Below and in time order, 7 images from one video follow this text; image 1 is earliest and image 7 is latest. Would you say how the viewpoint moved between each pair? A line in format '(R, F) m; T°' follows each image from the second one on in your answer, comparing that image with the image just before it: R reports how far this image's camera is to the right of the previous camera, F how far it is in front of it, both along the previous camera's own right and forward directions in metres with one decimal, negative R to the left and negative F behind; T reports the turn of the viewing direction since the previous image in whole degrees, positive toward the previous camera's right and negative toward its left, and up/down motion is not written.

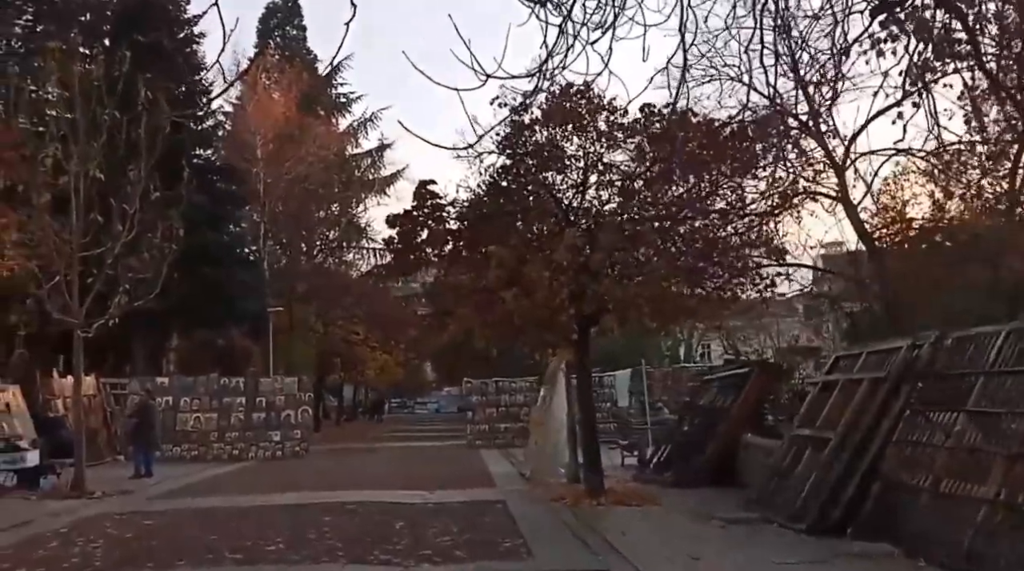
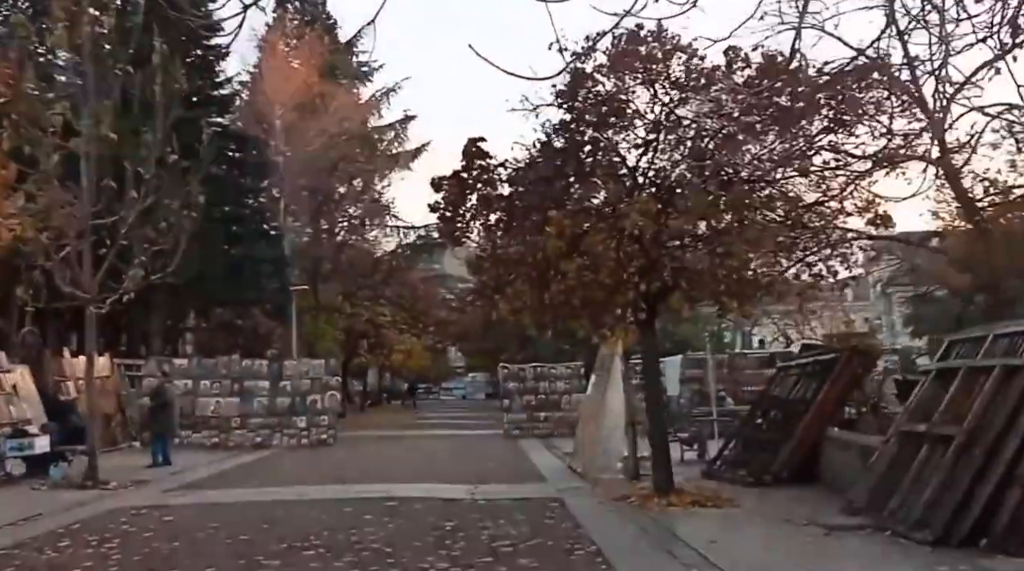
(-0.5, +1.6) m; -1°
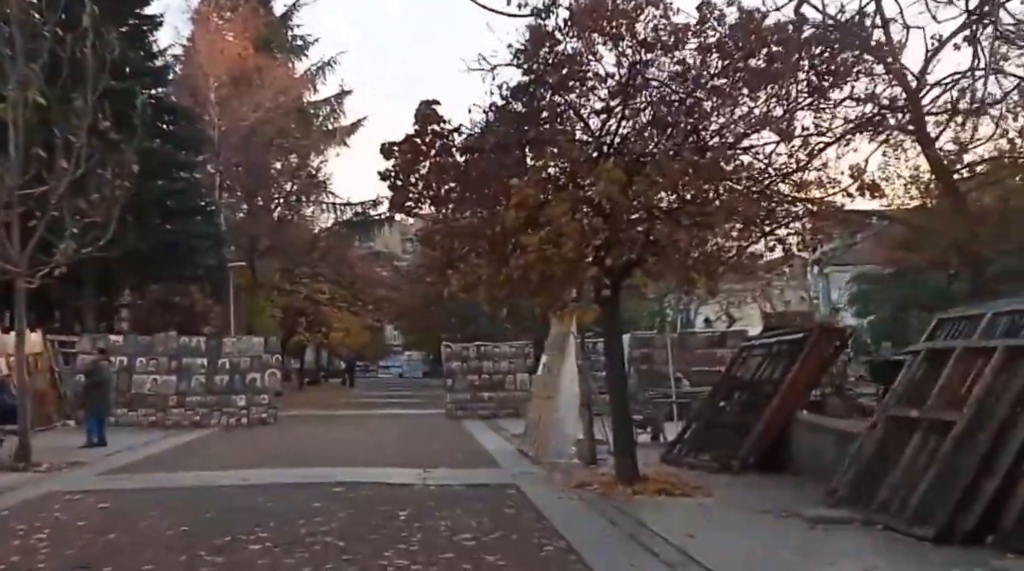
(-0.3, +0.7) m; +3°
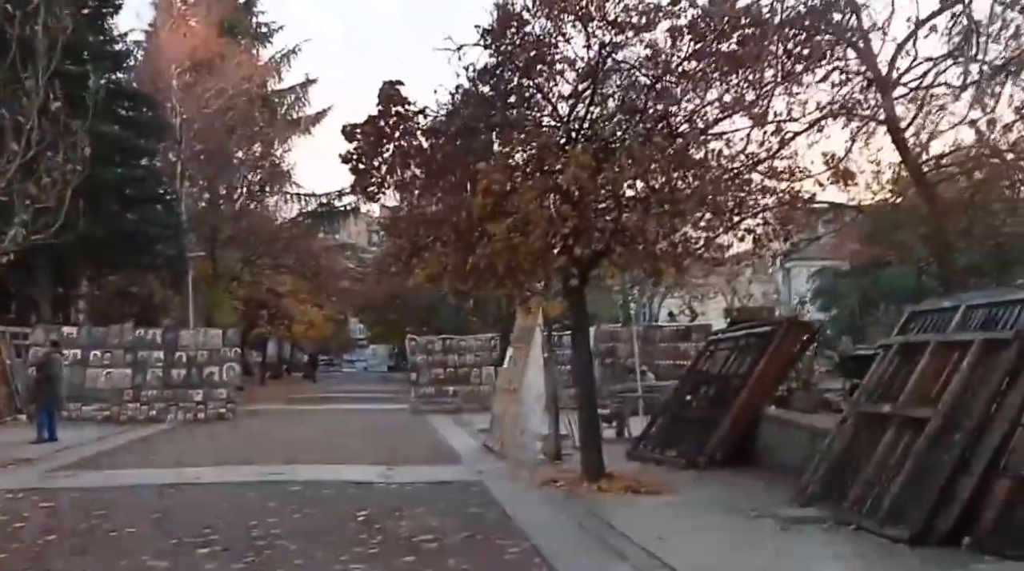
(0.0, +0.4) m; +2°
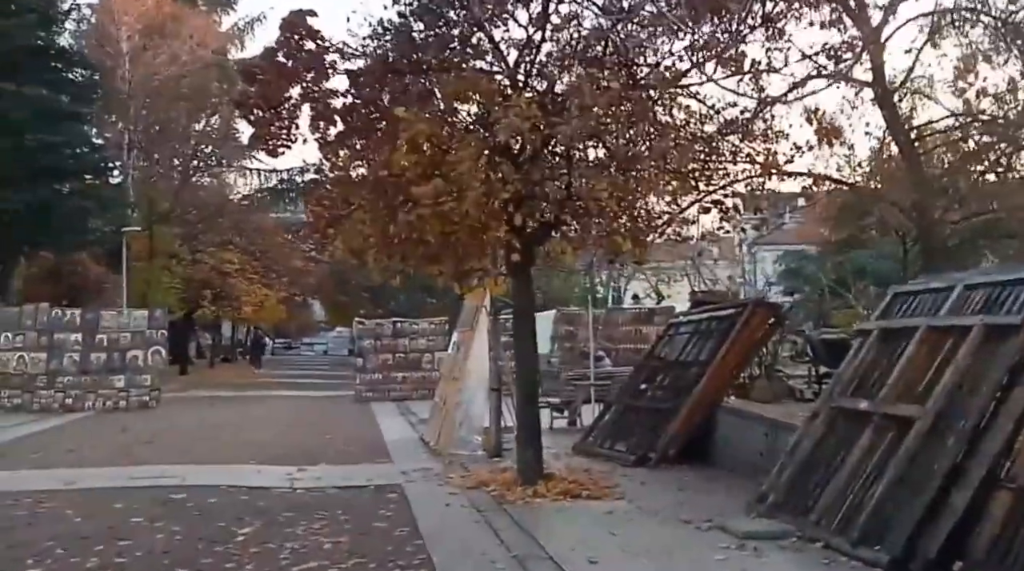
(+0.5, +1.8) m; +1°
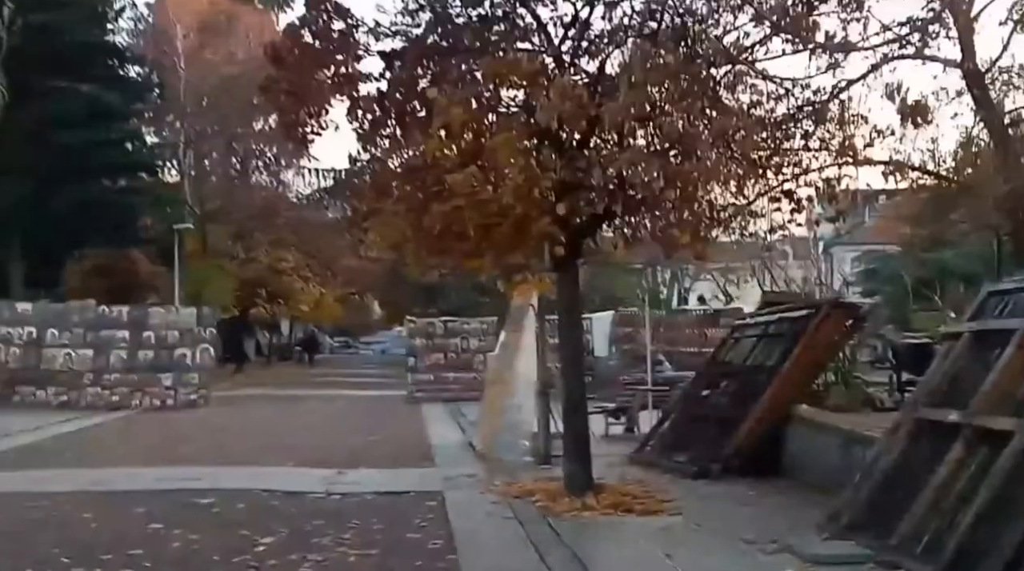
(+0.1, +0.7) m; -3°
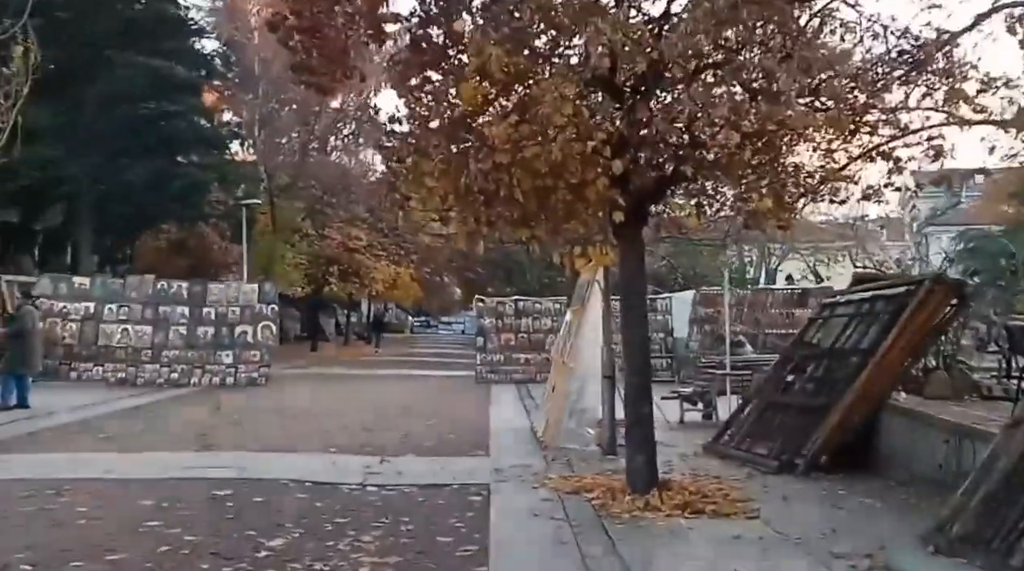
(+0.3, +1.2) m; -5°
